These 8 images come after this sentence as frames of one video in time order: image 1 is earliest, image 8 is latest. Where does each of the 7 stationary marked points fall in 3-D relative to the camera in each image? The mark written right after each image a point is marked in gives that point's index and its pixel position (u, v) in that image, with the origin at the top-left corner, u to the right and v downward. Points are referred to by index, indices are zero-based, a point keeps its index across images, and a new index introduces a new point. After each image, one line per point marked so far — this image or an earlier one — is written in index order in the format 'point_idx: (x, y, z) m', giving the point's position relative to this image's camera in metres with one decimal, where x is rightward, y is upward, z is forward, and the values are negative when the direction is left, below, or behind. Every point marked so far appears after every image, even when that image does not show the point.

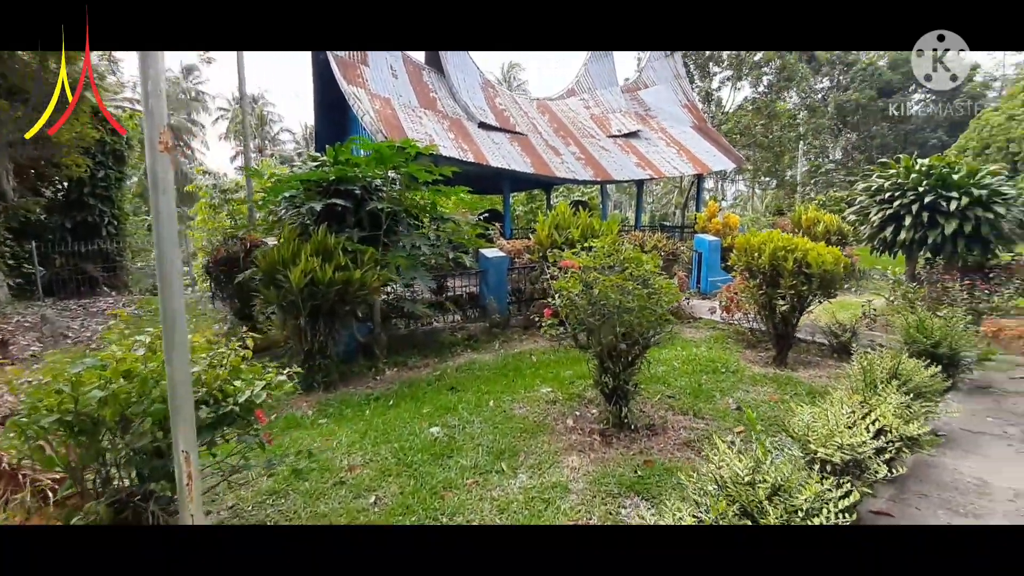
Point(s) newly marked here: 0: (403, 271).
0: (-0.9, +0.1, +4.0) m
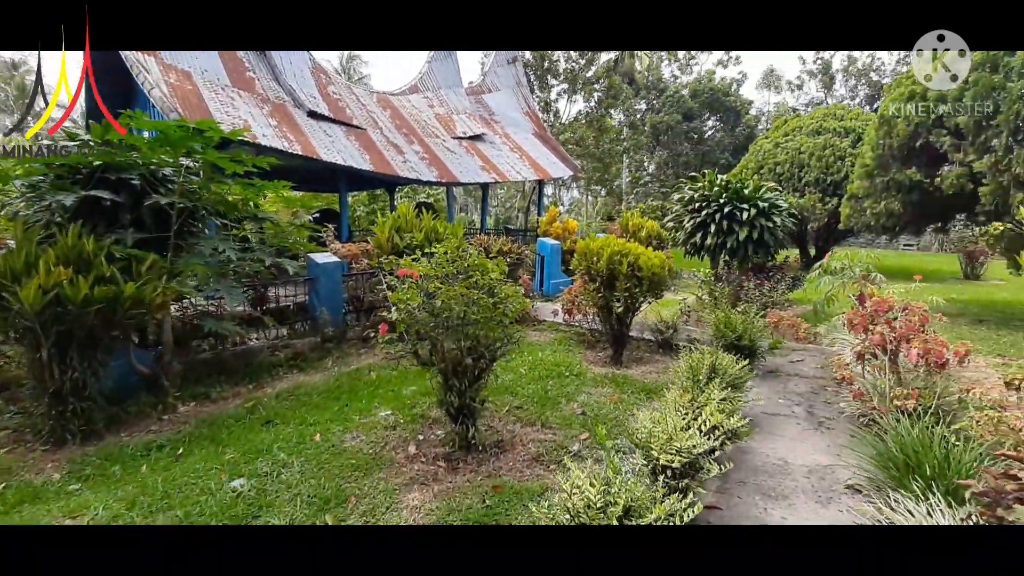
0: (-2.1, 0.0, +3.3) m
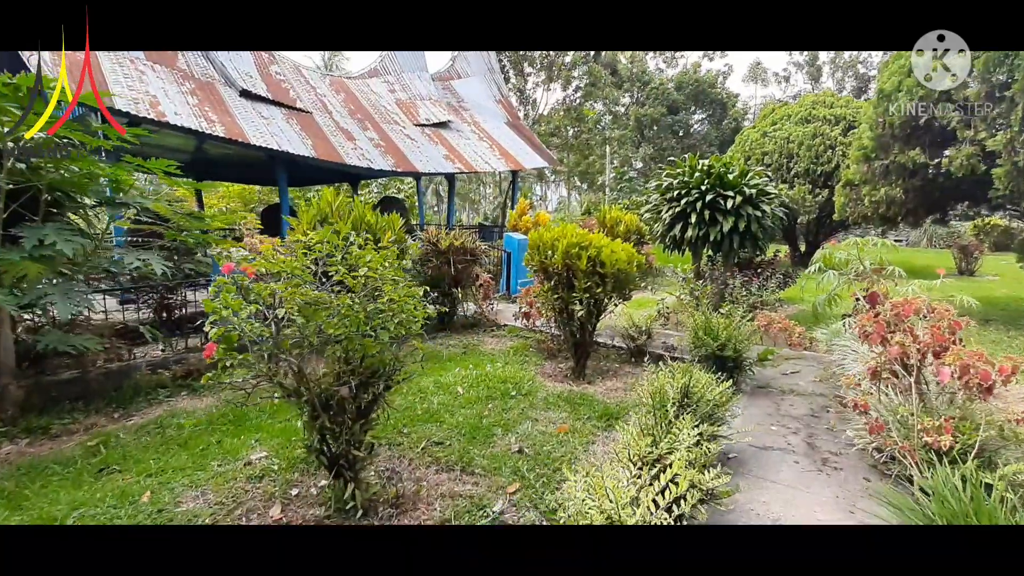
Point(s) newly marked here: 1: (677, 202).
0: (-2.5, 0.0, +2.5) m
1: (+1.7, +0.9, +5.0) m
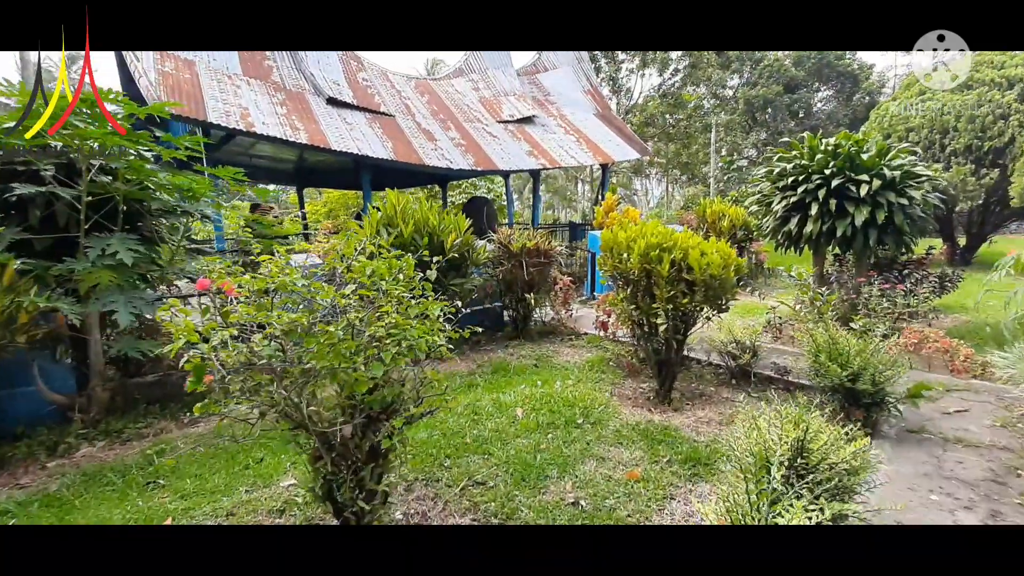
0: (-2.2, 0.0, +2.6) m
1: (+2.4, +0.8, +4.2) m
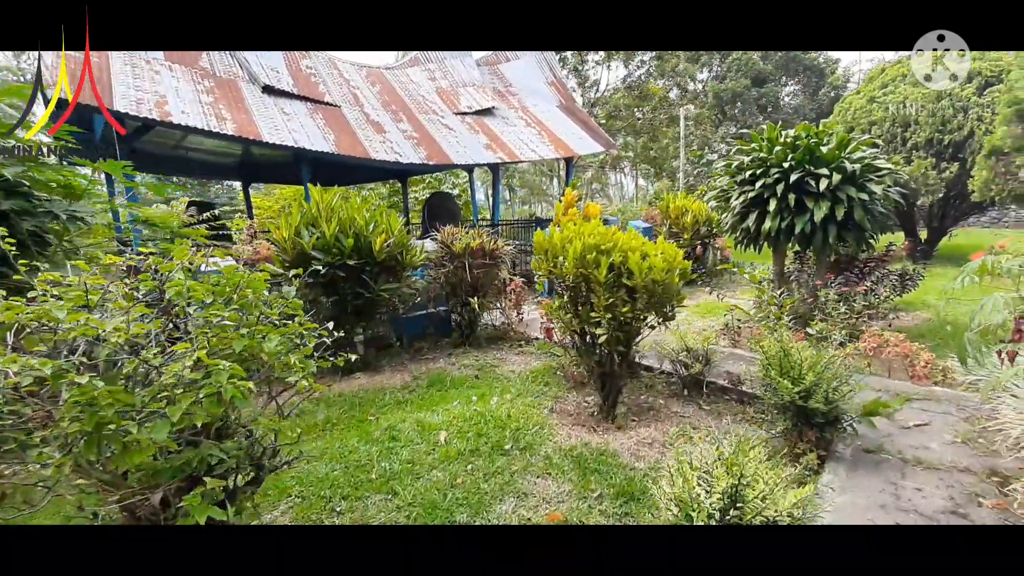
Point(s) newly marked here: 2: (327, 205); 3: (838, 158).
0: (-2.6, -0.1, +2.2) m
1: (+2.0, +0.8, +4.0) m
2: (-1.2, +0.6, +3.2) m
3: (+2.4, +1.0, +3.6) m
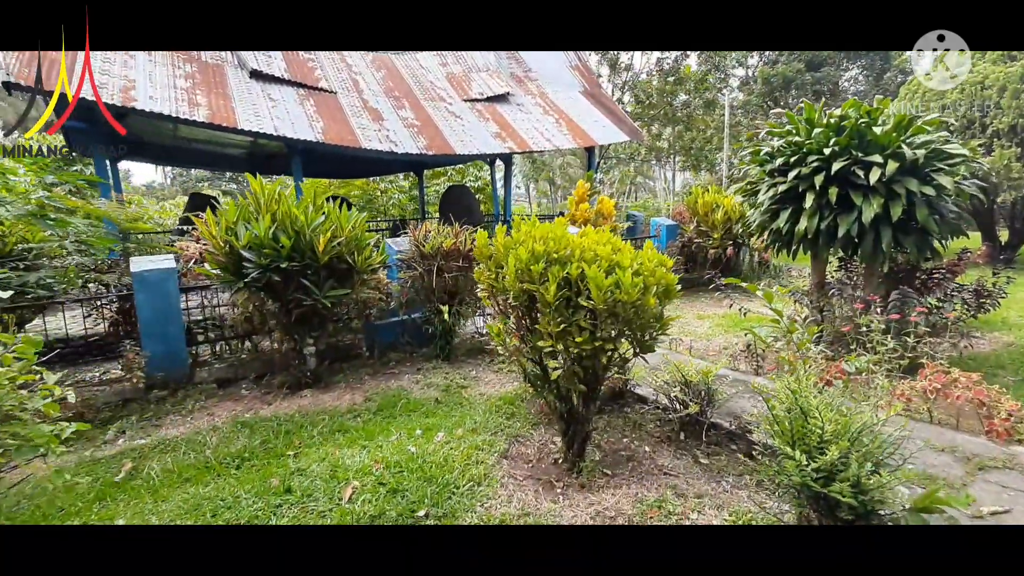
0: (-2.9, -0.1, +1.9) m
1: (+1.8, +0.8, +3.3) m
2: (-1.4, +0.5, +2.8) m
3: (+2.2, +0.9, +2.8) m
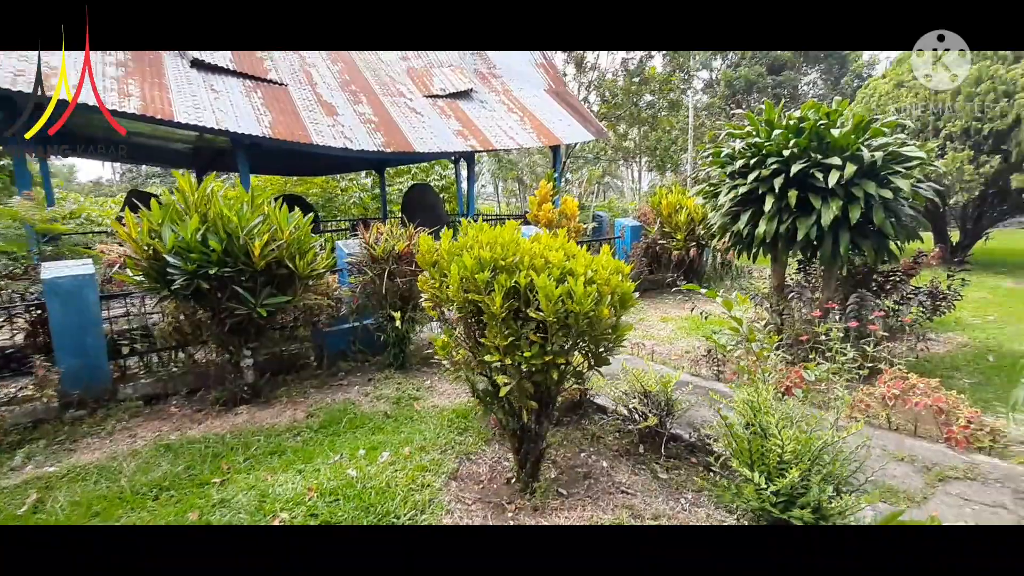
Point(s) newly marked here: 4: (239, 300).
0: (-3.1, -0.2, +1.6) m
1: (+1.5, +0.7, +3.2) m
2: (-1.7, +0.5, +2.6) m
3: (+2.0, +0.8, +2.8) m
4: (-1.5, -0.1, +2.7) m
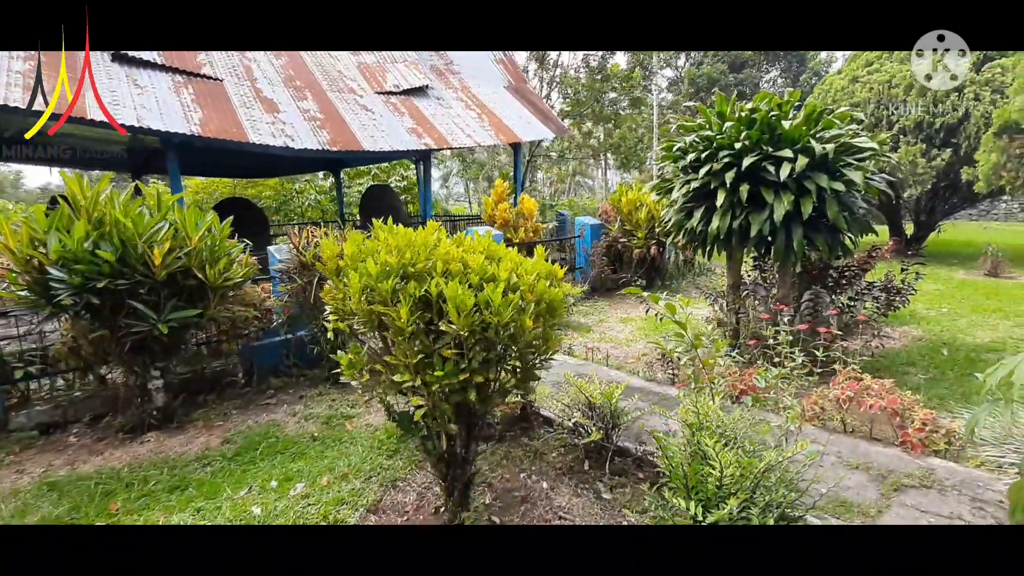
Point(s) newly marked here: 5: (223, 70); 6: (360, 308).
0: (-3.3, -0.3, +1.2) m
1: (+1.2, +0.7, +3.1) m
2: (-2.0, +0.4, +2.3) m
3: (+1.6, +0.9, +2.7) m
4: (-1.8, -0.1, +2.4) m
5: (-3.1, +2.3, +5.2) m
6: (-0.5, -0.1, +1.5) m
